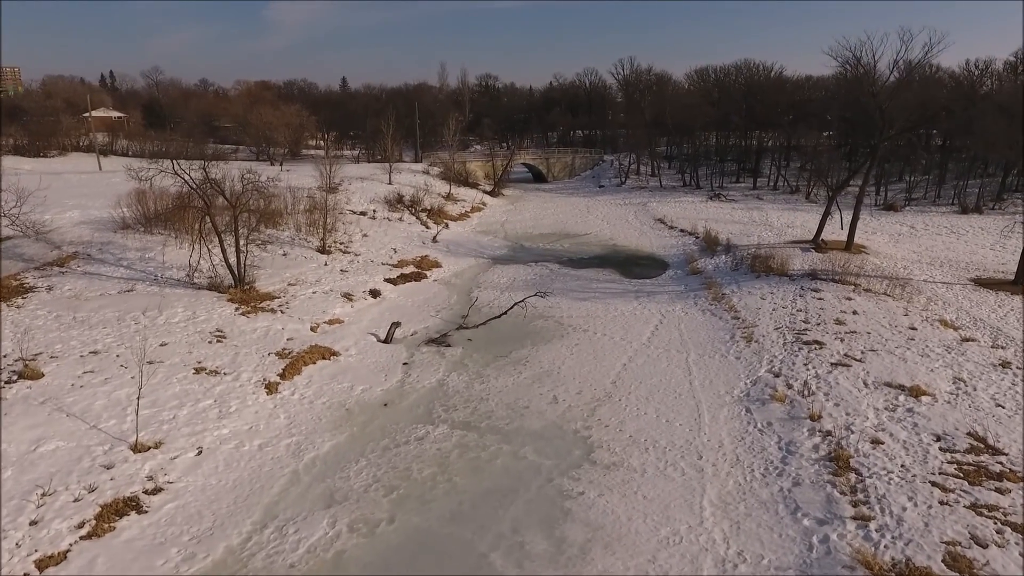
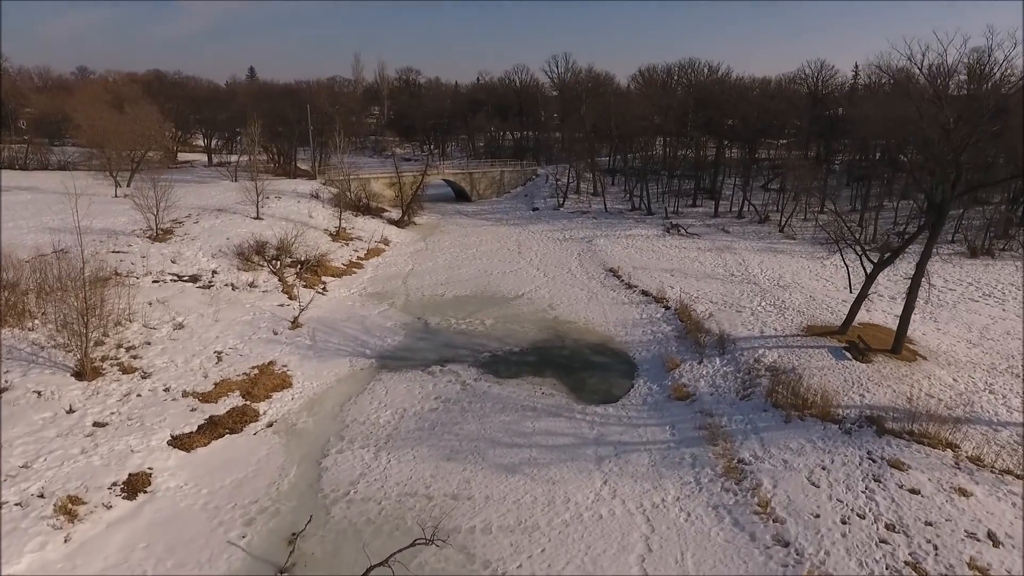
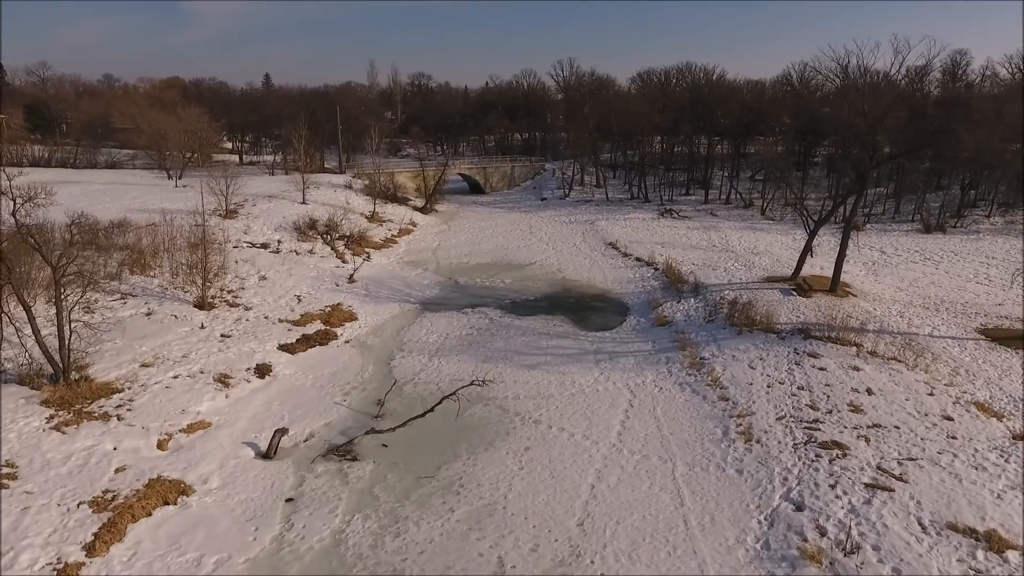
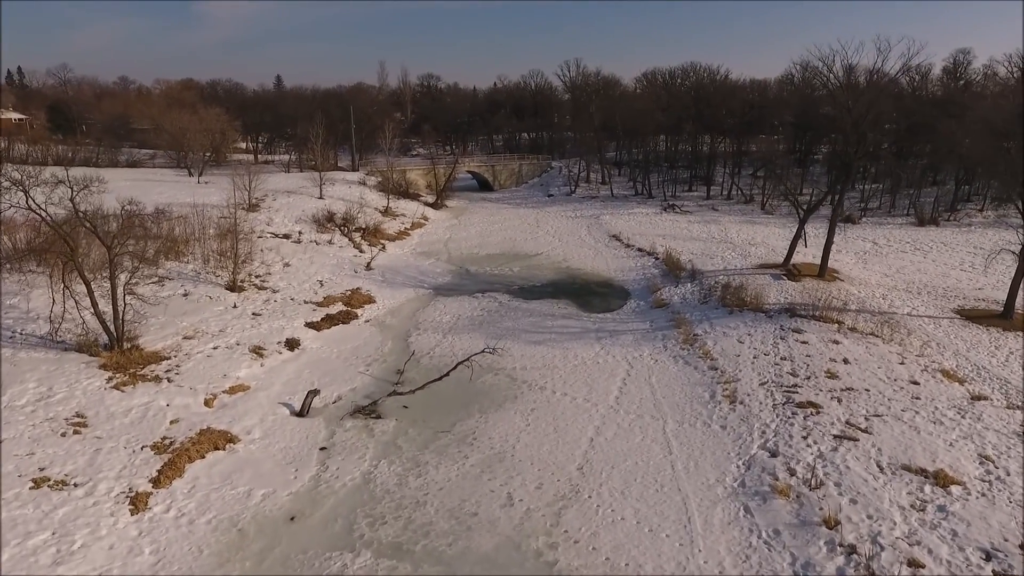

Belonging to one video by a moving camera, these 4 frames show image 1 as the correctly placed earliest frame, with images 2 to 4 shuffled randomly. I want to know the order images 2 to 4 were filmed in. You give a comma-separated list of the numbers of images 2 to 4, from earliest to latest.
4, 3, 2
